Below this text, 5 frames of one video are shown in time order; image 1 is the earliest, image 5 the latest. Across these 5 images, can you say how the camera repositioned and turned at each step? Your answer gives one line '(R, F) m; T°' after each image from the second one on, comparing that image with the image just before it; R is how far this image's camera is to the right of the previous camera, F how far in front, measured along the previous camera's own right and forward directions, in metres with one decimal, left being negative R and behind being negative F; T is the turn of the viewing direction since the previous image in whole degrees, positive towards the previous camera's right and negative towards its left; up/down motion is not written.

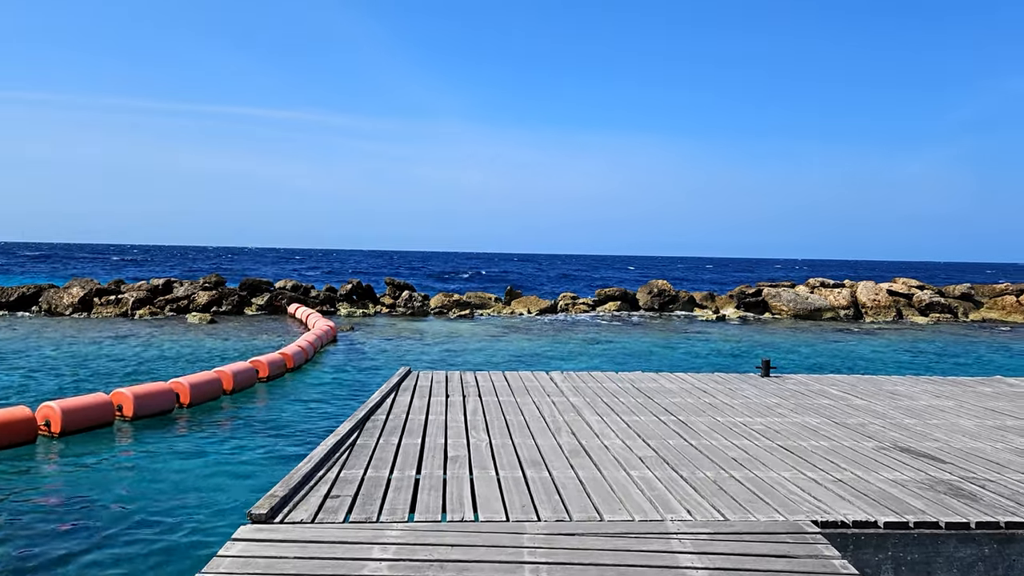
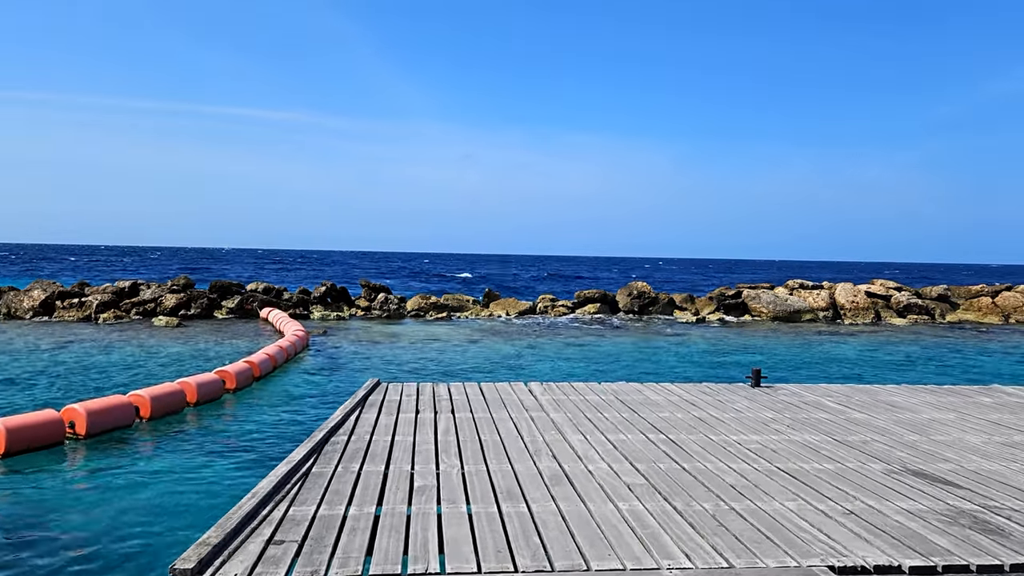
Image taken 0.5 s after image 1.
(0.0, +0.5) m; +2°
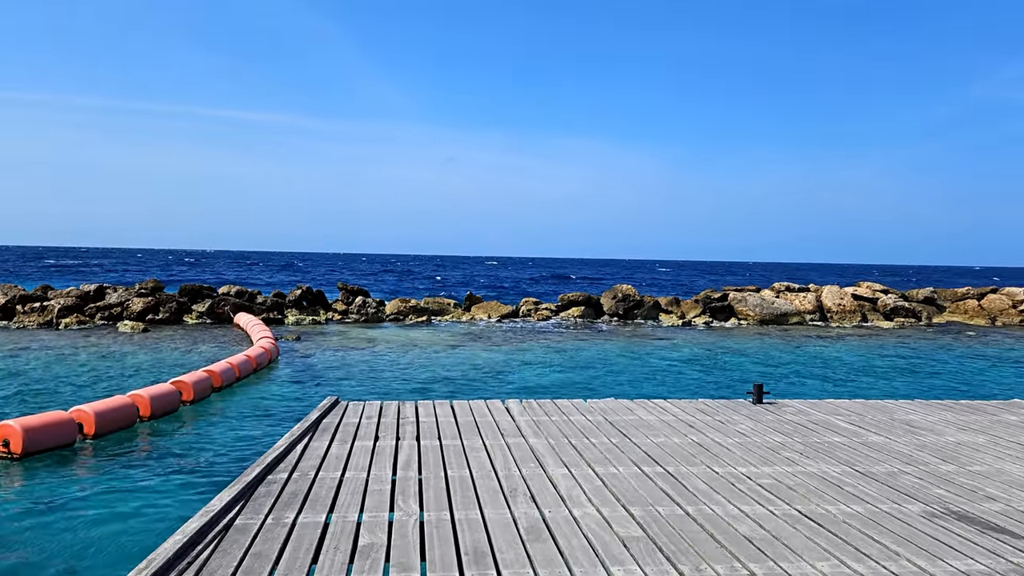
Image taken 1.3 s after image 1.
(+0.1, +0.8) m; +1°
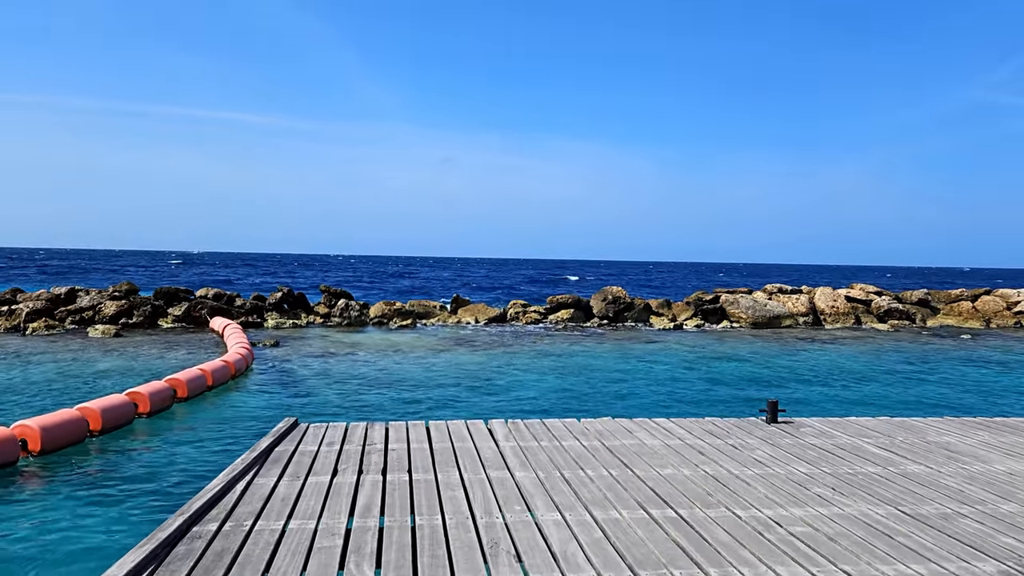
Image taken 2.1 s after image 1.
(0.0, +0.8) m; +1°
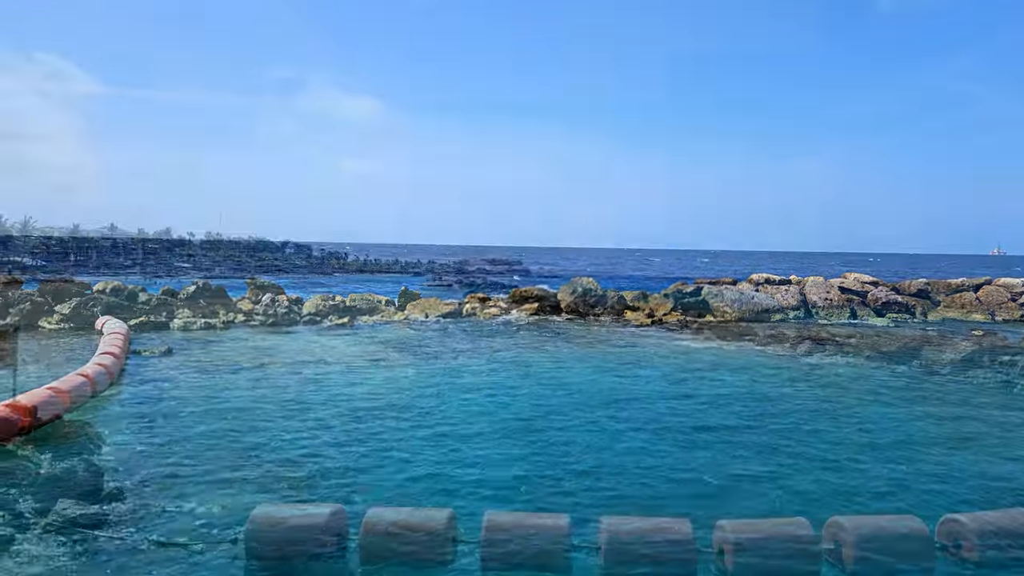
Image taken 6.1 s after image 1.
(+0.6, +3.9) m; +3°
